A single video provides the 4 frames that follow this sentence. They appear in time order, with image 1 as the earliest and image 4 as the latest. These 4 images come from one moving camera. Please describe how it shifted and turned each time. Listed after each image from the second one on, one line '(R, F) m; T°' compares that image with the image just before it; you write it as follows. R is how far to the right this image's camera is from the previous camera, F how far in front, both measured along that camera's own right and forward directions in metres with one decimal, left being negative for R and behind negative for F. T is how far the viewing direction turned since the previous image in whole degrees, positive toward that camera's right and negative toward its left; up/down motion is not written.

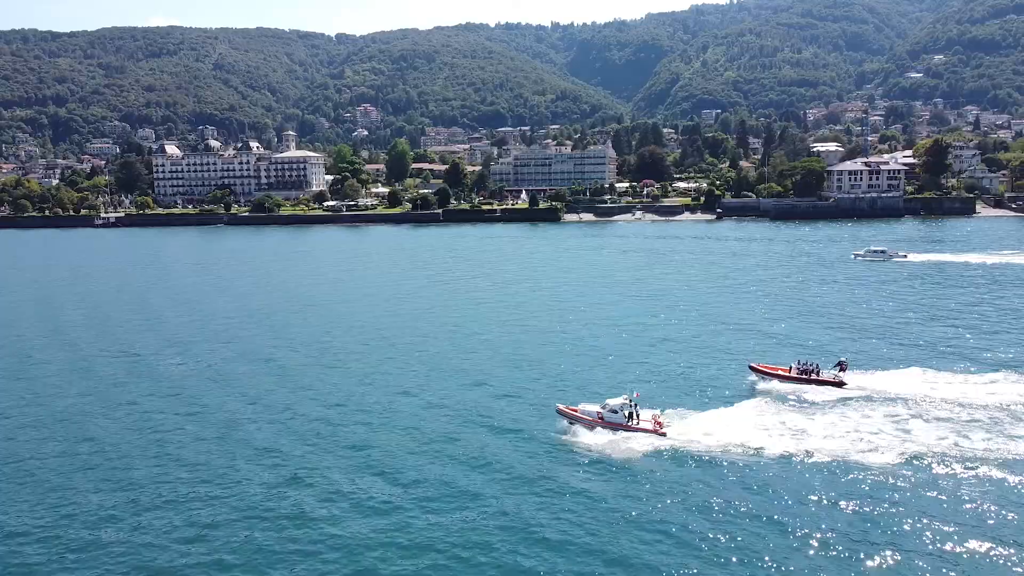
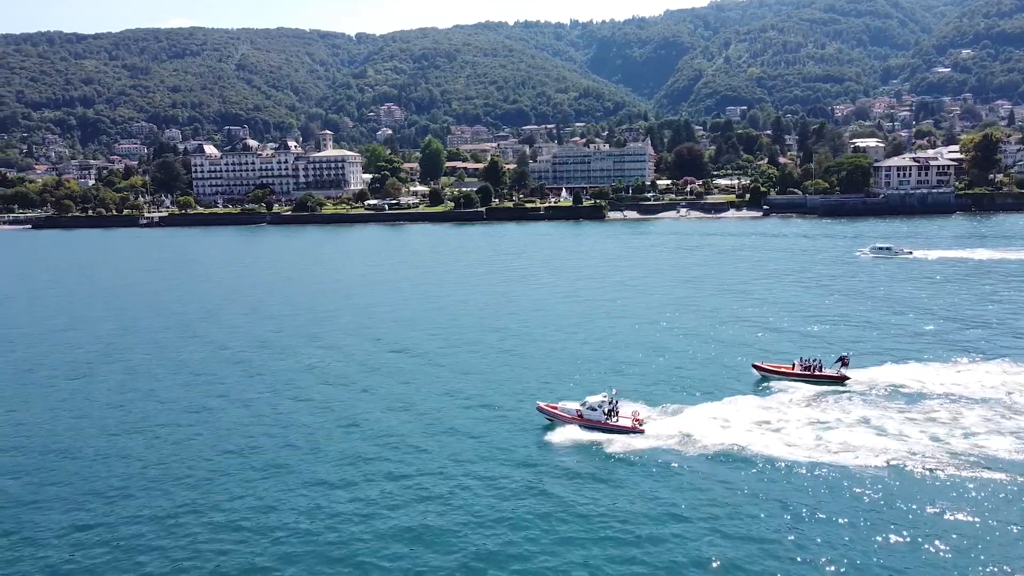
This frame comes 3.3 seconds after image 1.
(-2.3, 0.0) m; -1°
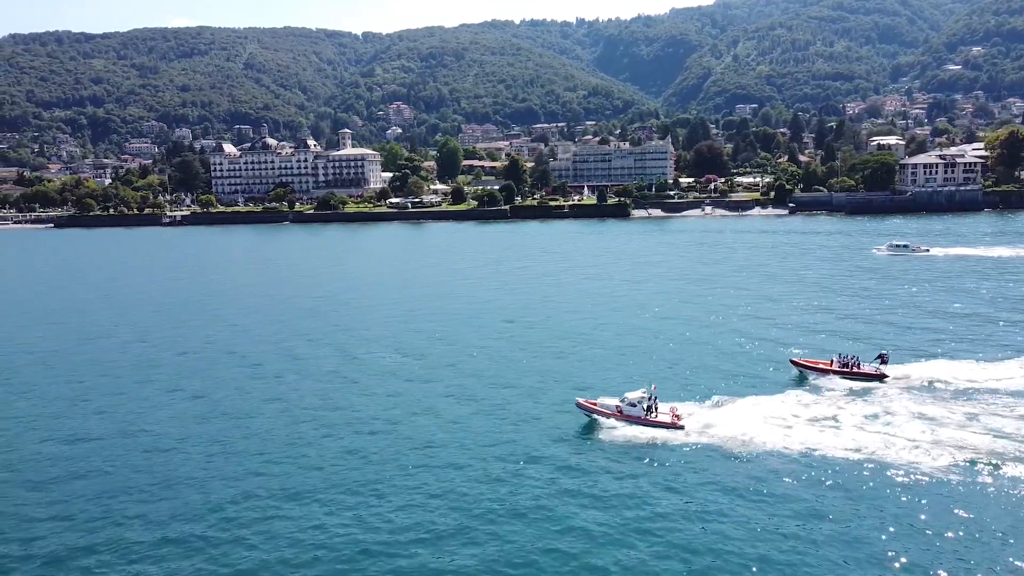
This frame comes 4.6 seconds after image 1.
(-1.7, 0.0) m; 0°
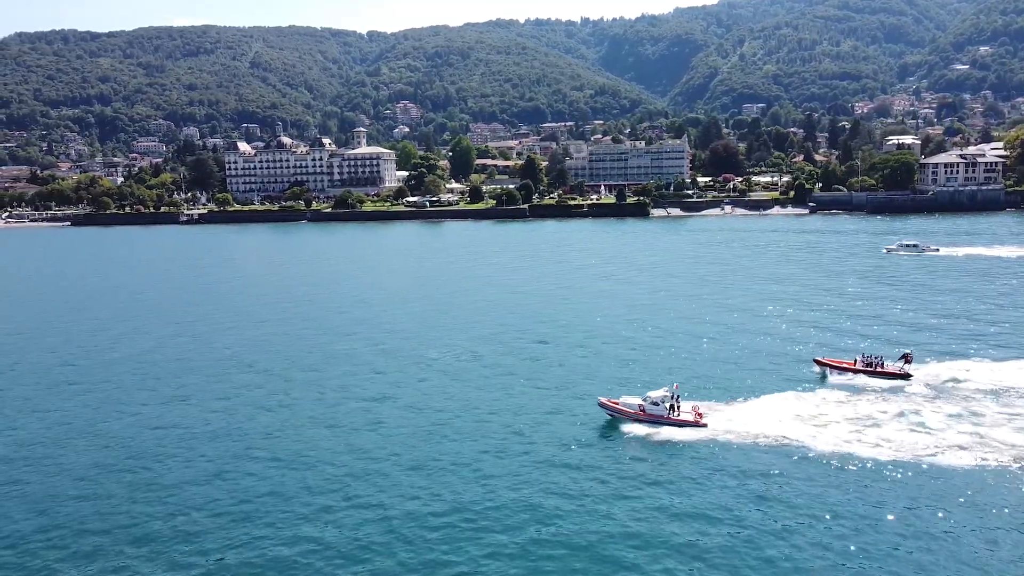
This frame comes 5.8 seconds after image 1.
(-1.4, 0.0) m; 0°
